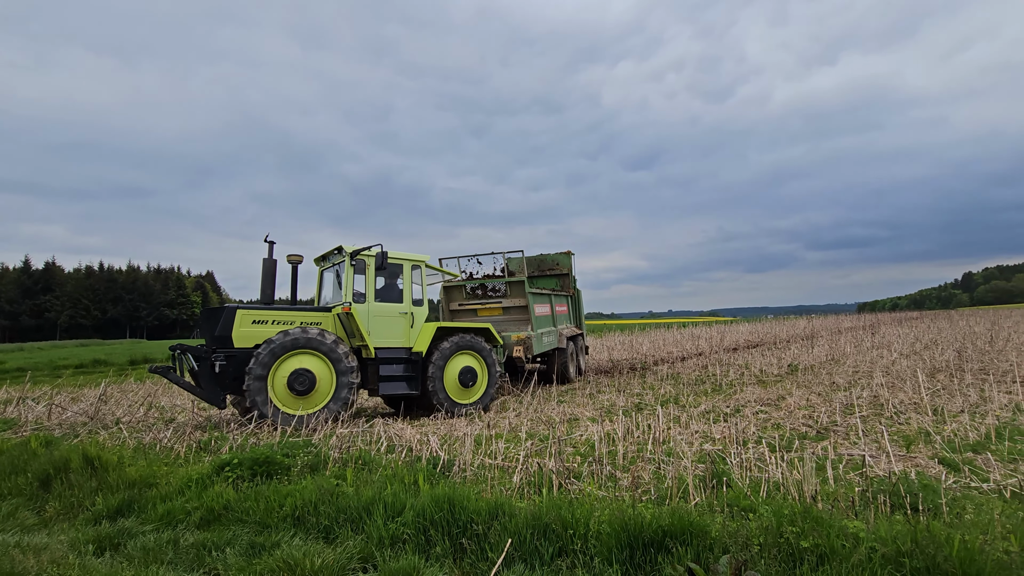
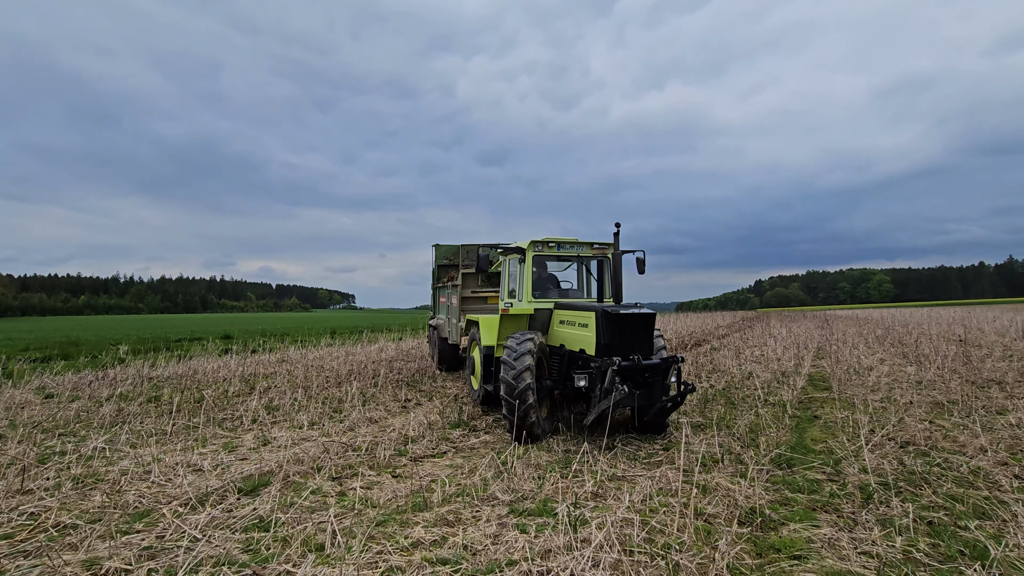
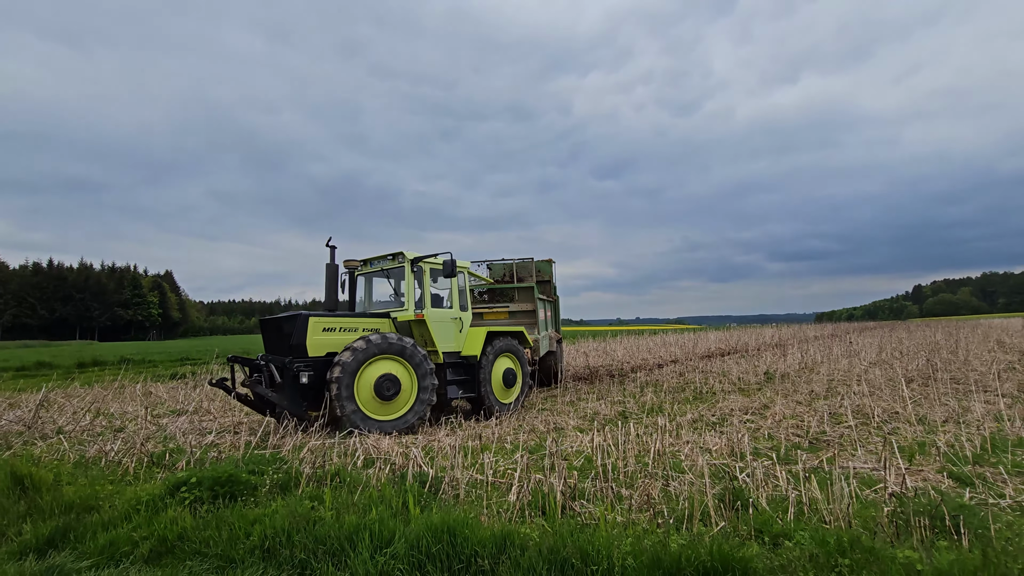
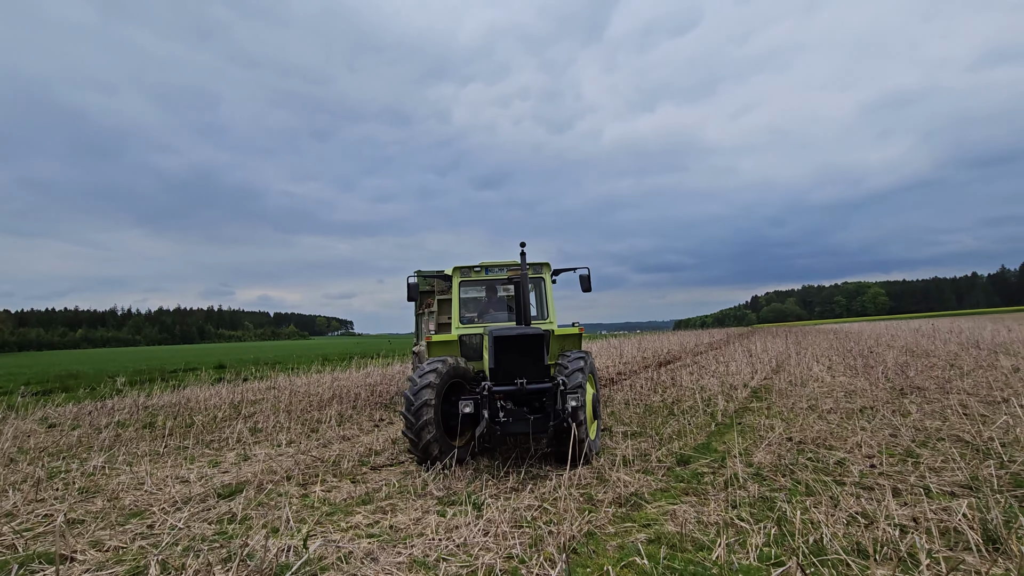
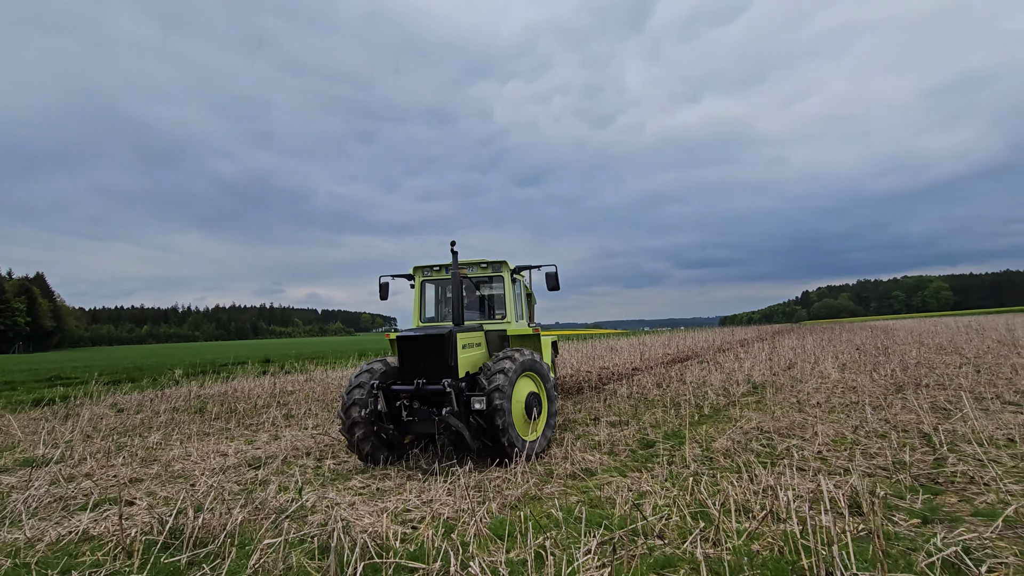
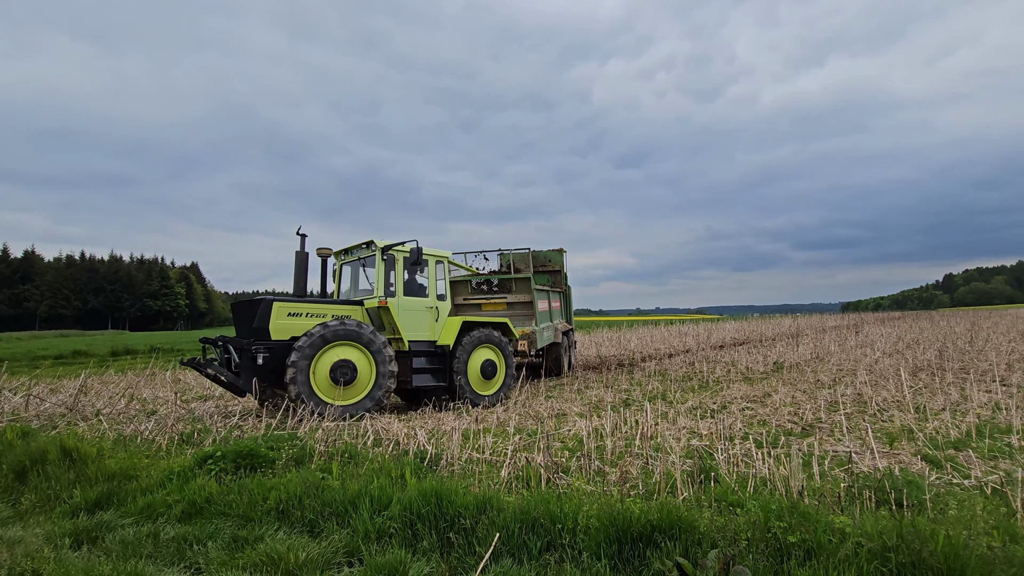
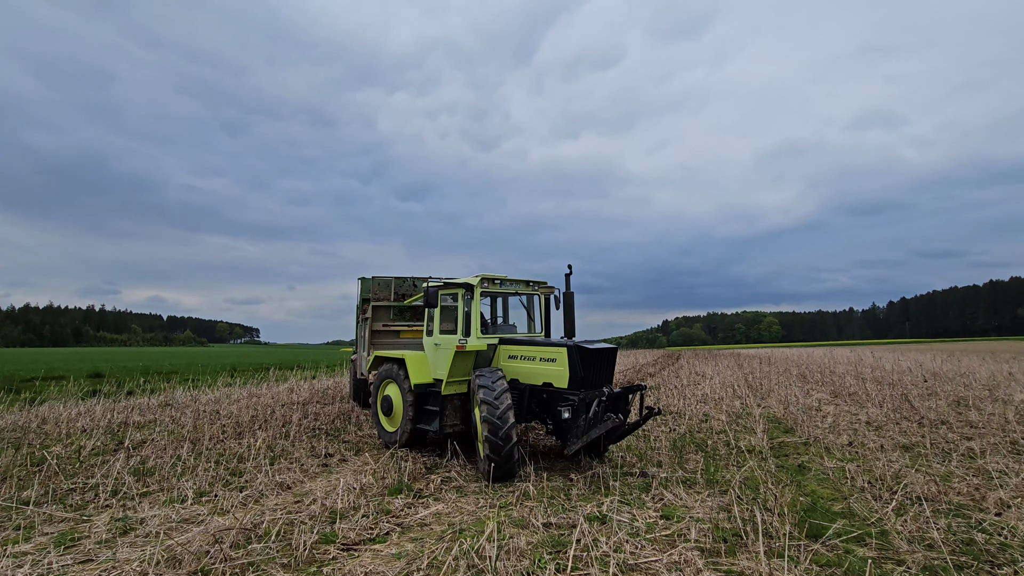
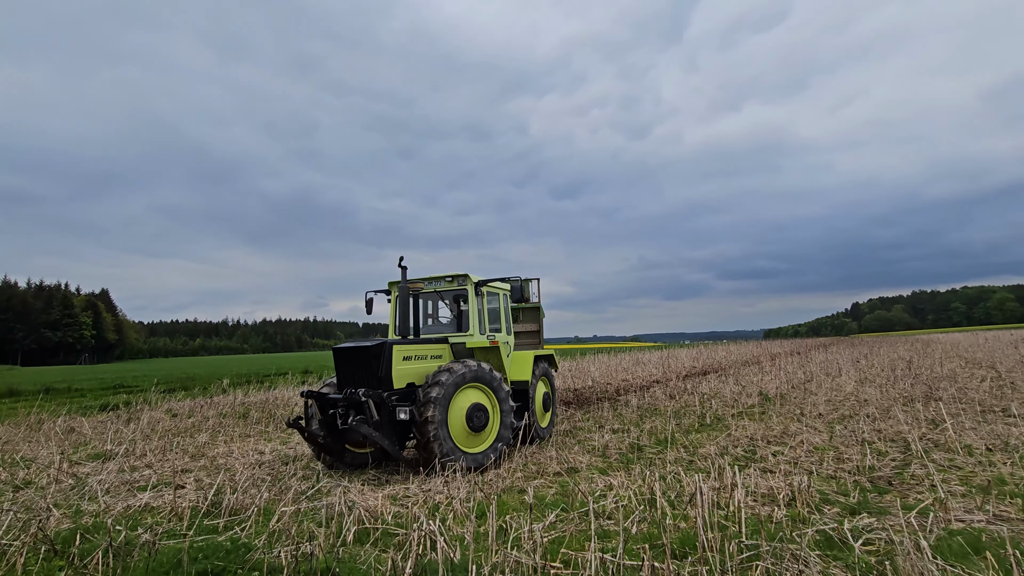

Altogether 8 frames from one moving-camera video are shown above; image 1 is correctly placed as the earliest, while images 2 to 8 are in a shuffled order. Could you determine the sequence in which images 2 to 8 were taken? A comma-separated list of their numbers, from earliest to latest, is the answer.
6, 3, 8, 5, 4, 2, 7
